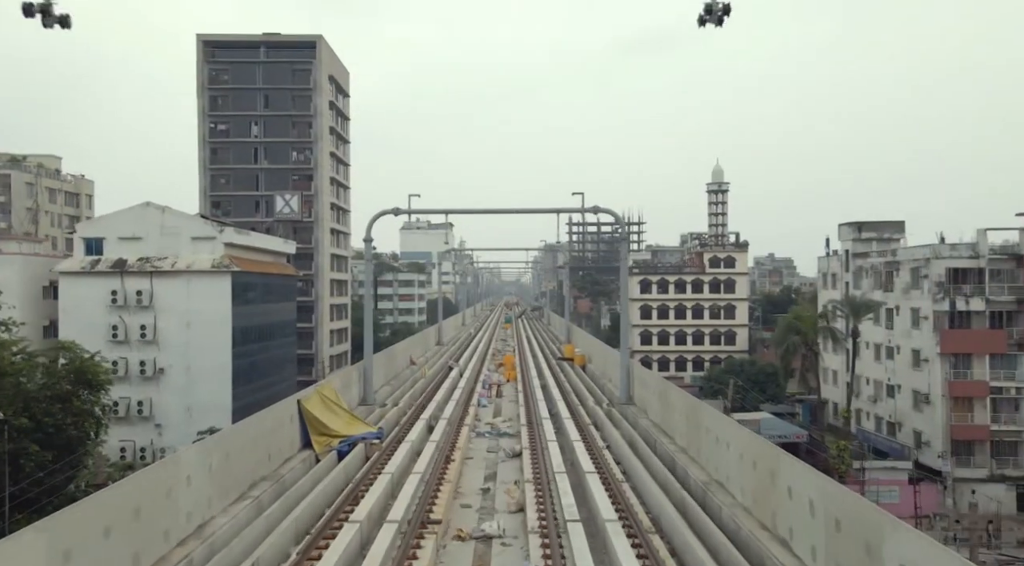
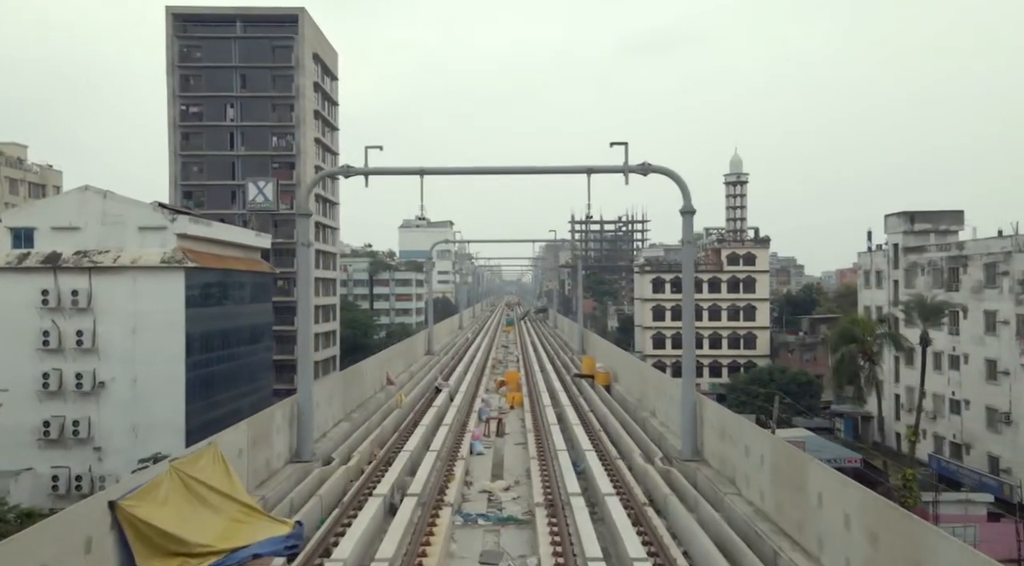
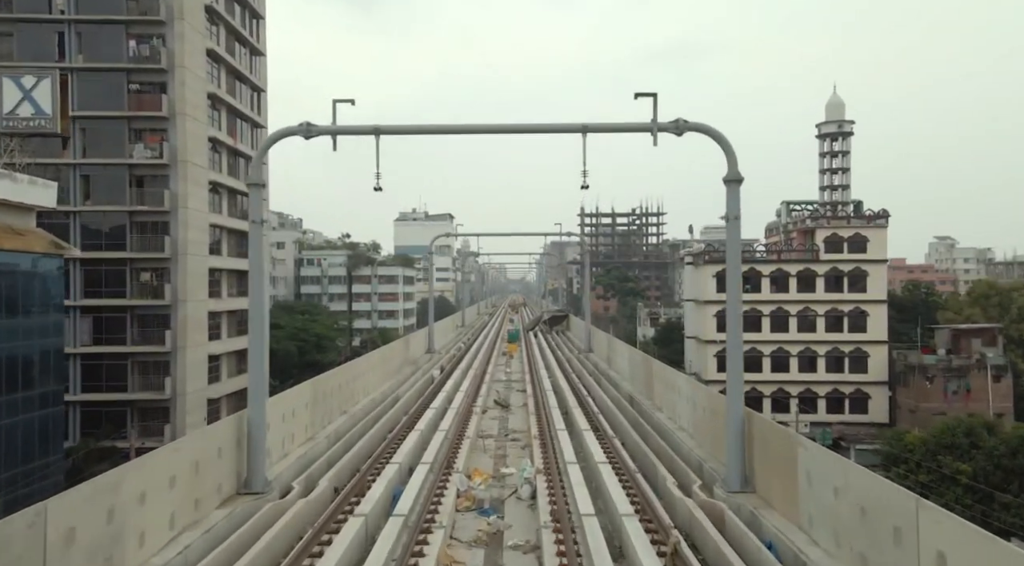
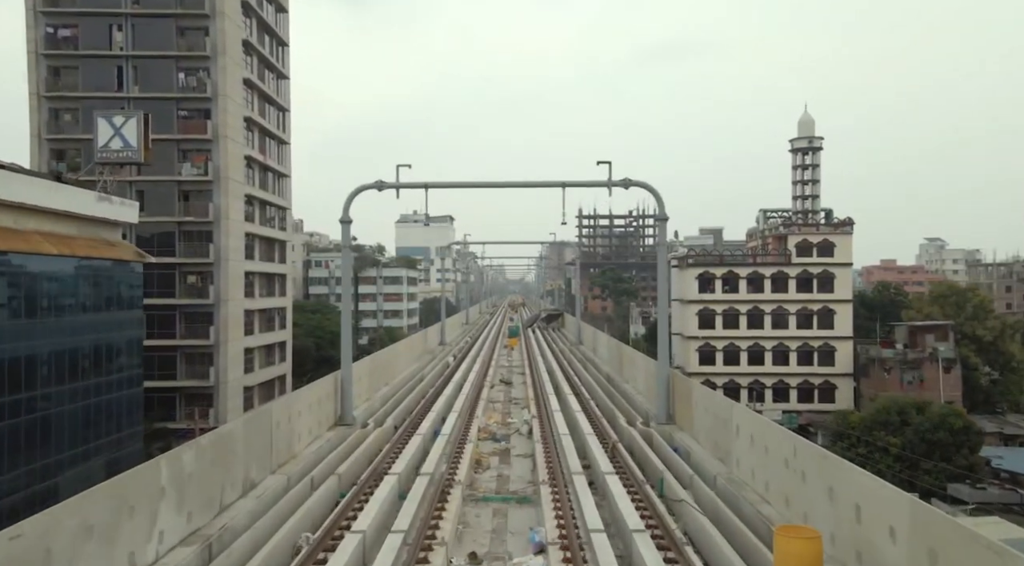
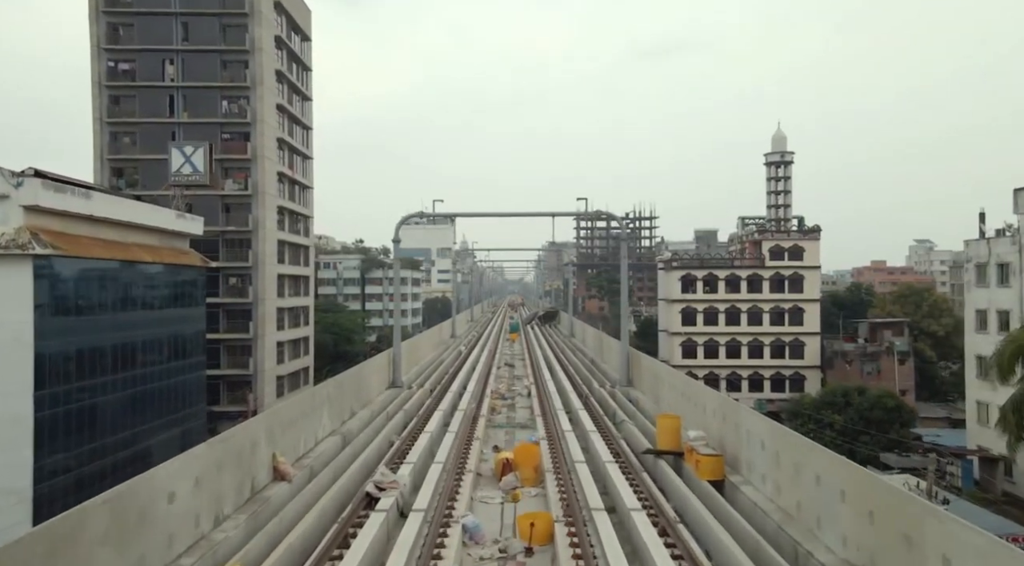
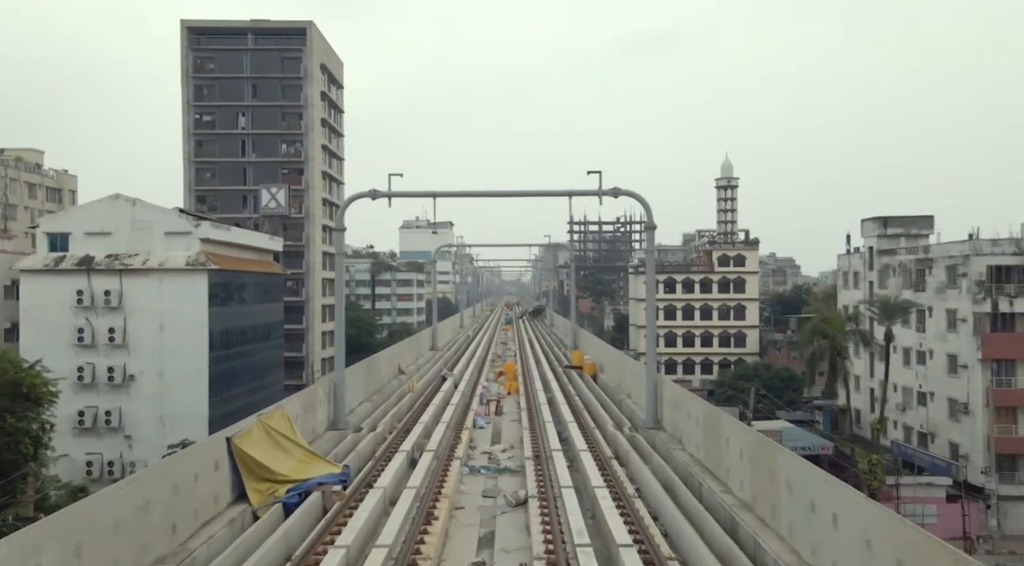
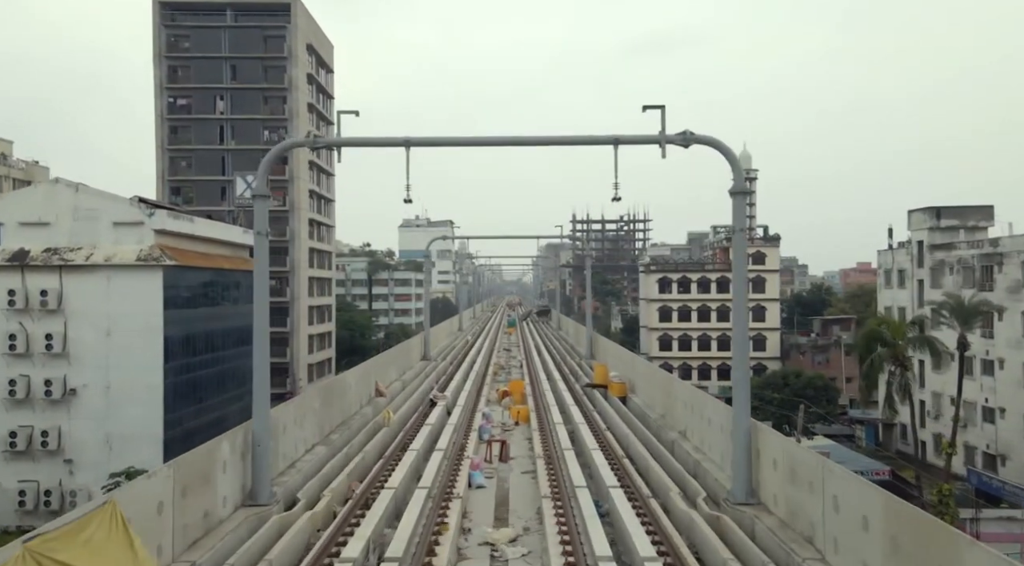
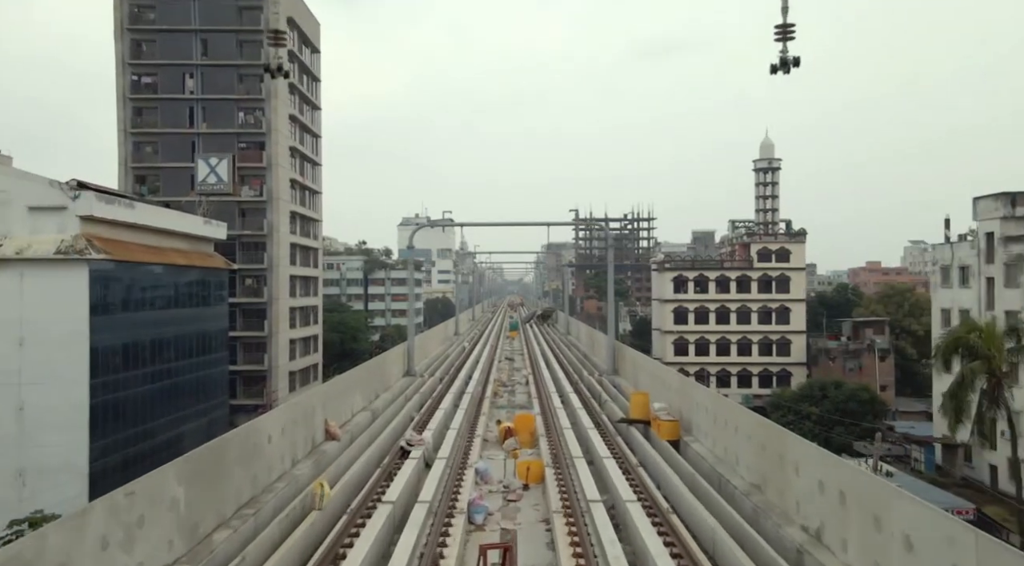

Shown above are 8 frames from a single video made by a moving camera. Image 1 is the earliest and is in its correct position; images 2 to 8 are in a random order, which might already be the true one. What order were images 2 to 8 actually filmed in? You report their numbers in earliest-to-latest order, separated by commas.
6, 2, 7, 8, 5, 4, 3
